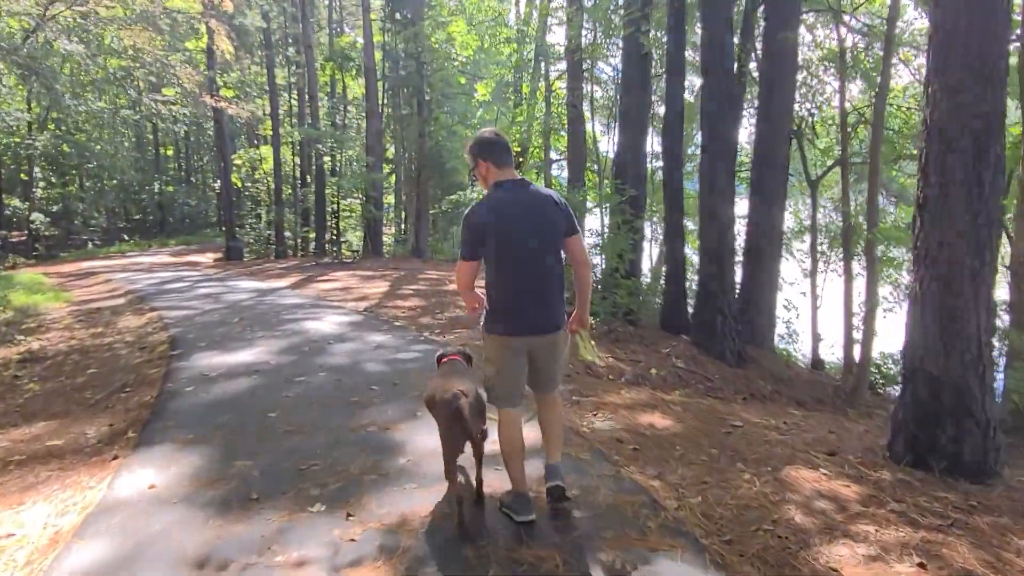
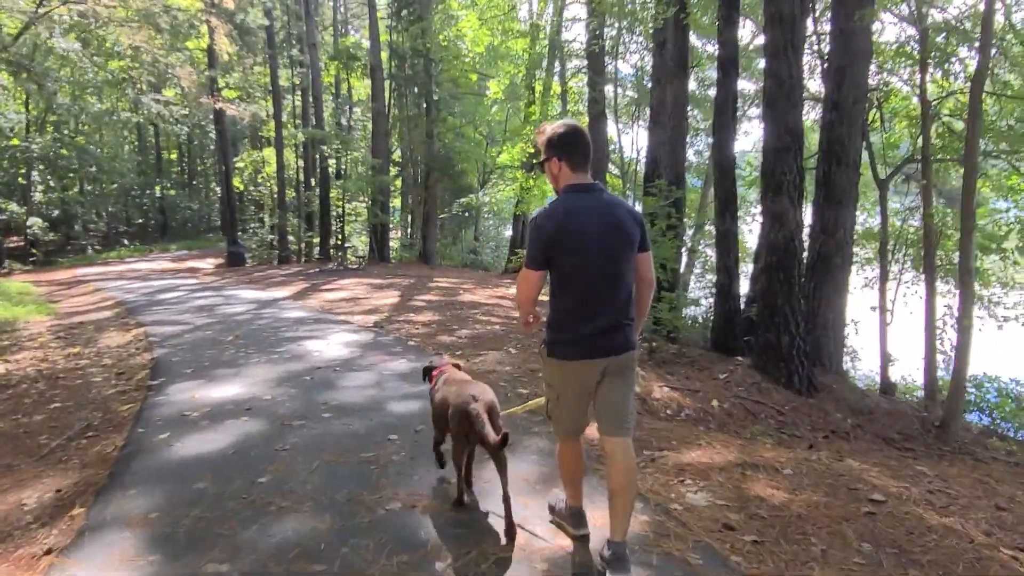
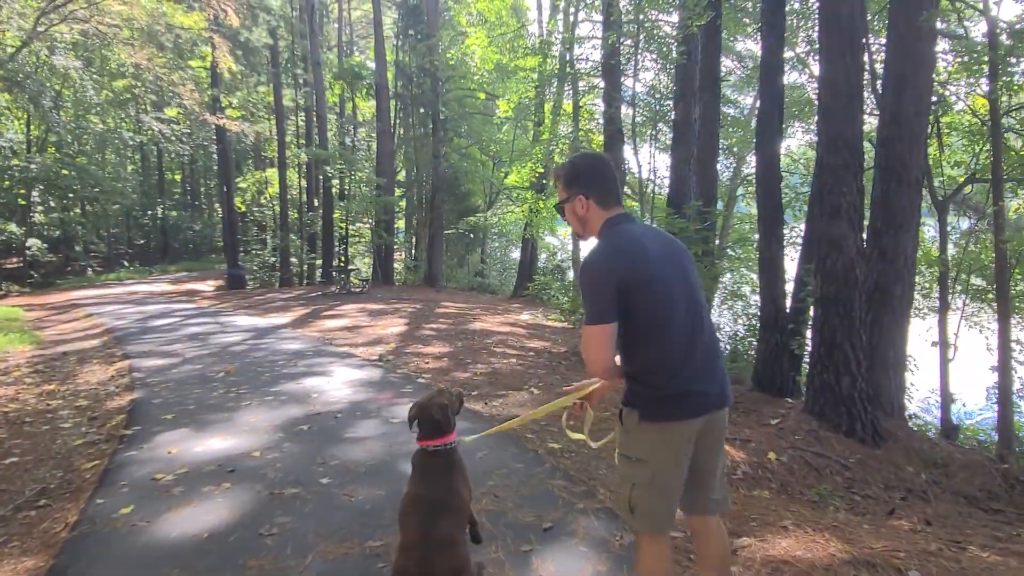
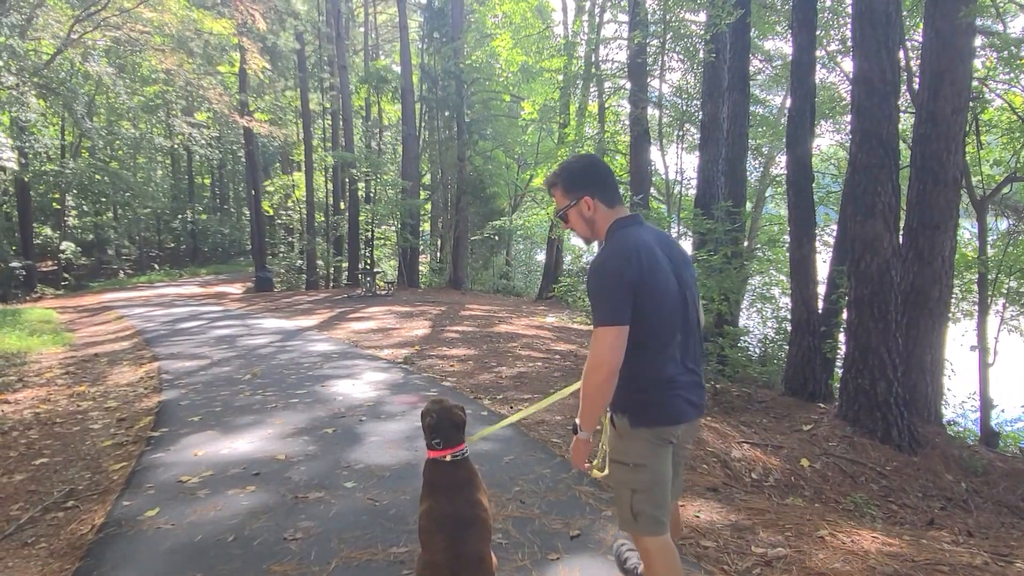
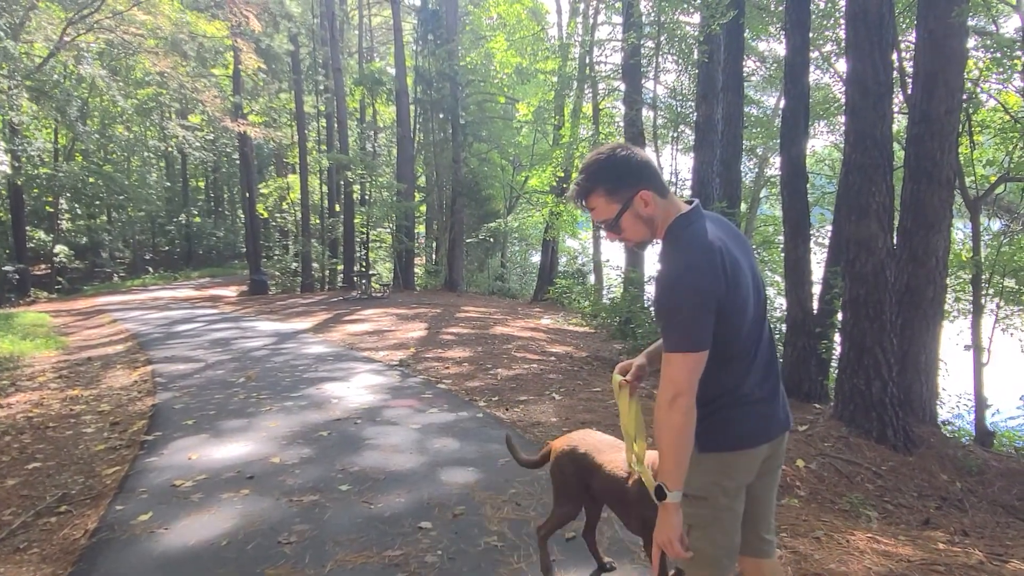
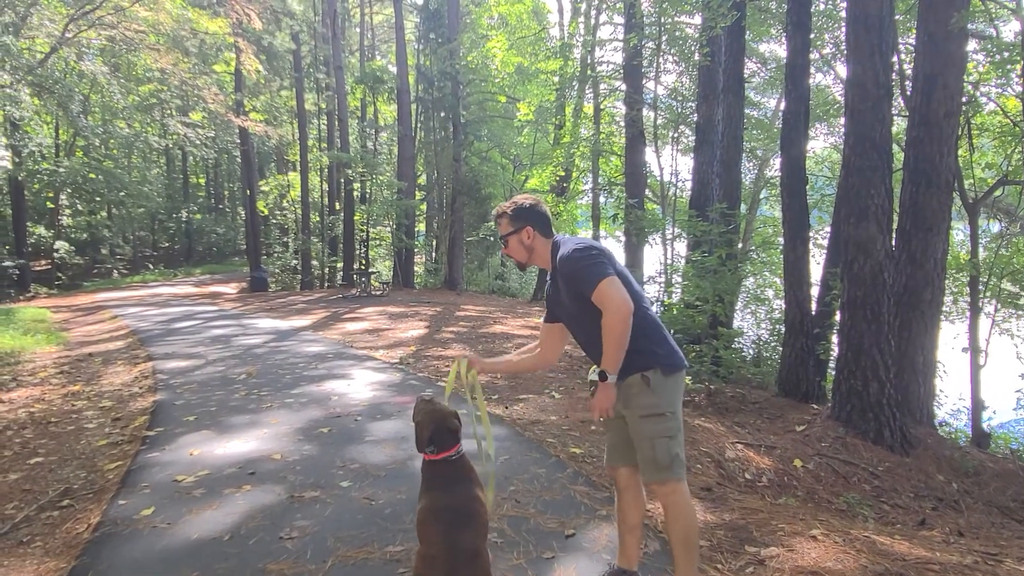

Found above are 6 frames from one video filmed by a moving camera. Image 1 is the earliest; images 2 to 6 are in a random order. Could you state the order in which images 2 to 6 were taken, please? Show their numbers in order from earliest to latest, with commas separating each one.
2, 3, 6, 4, 5
